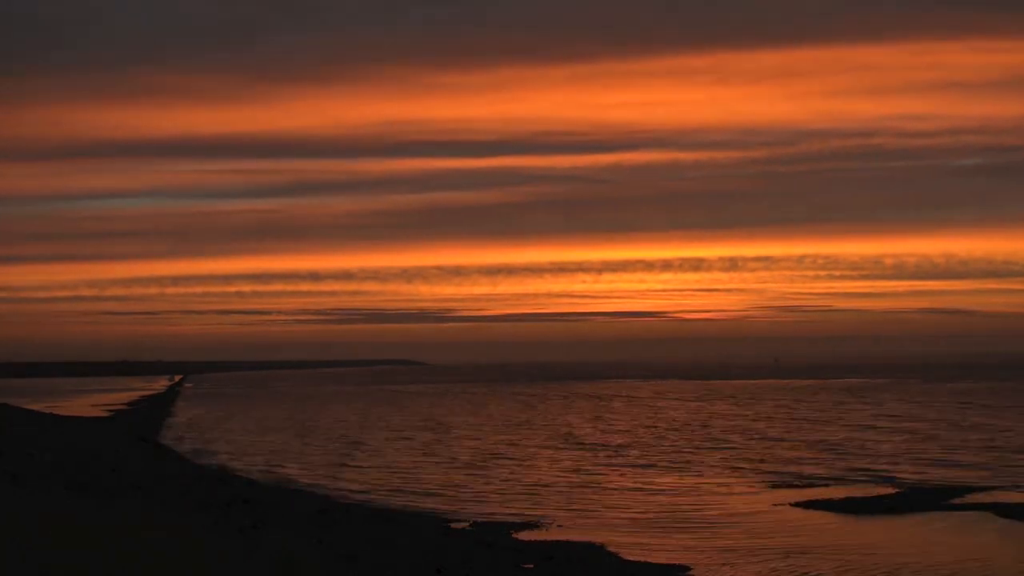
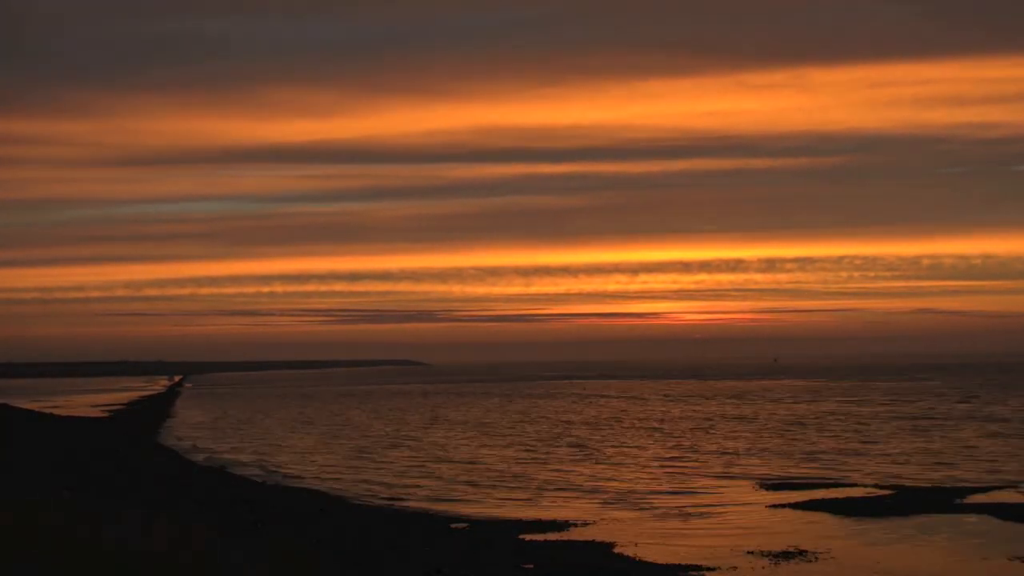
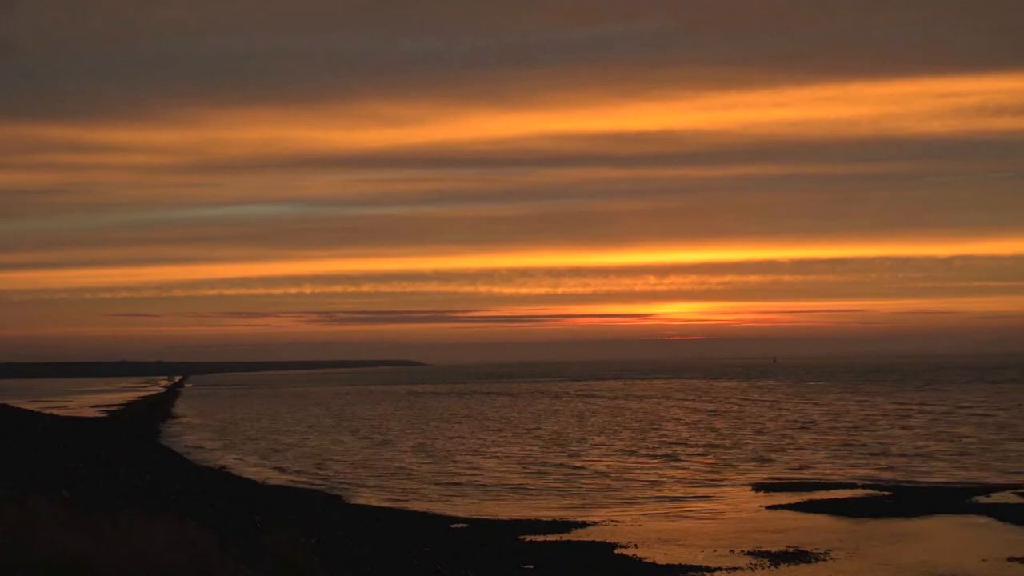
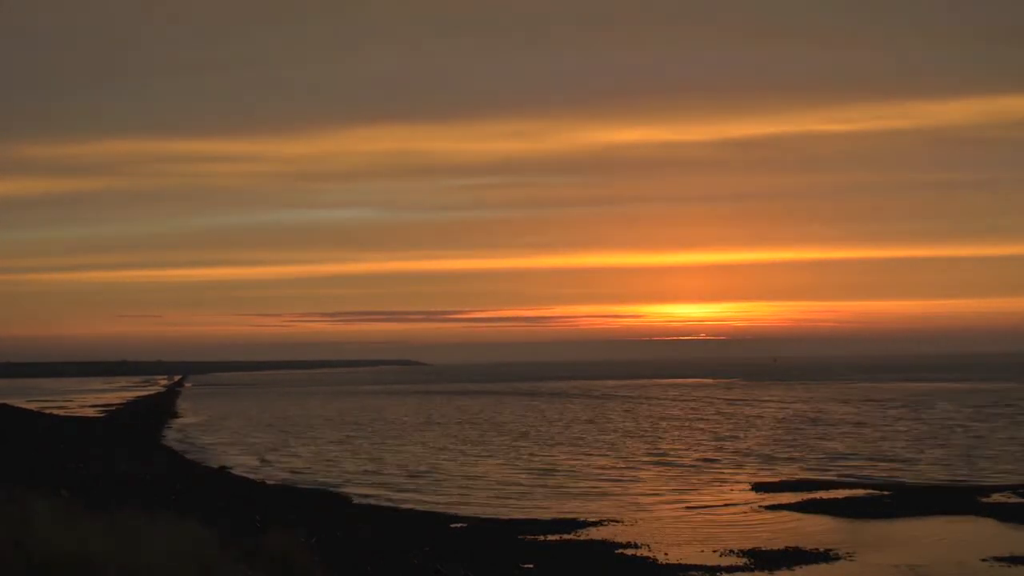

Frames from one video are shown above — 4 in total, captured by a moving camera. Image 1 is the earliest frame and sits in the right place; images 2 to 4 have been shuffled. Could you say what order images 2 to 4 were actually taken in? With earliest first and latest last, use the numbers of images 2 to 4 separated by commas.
2, 3, 4
